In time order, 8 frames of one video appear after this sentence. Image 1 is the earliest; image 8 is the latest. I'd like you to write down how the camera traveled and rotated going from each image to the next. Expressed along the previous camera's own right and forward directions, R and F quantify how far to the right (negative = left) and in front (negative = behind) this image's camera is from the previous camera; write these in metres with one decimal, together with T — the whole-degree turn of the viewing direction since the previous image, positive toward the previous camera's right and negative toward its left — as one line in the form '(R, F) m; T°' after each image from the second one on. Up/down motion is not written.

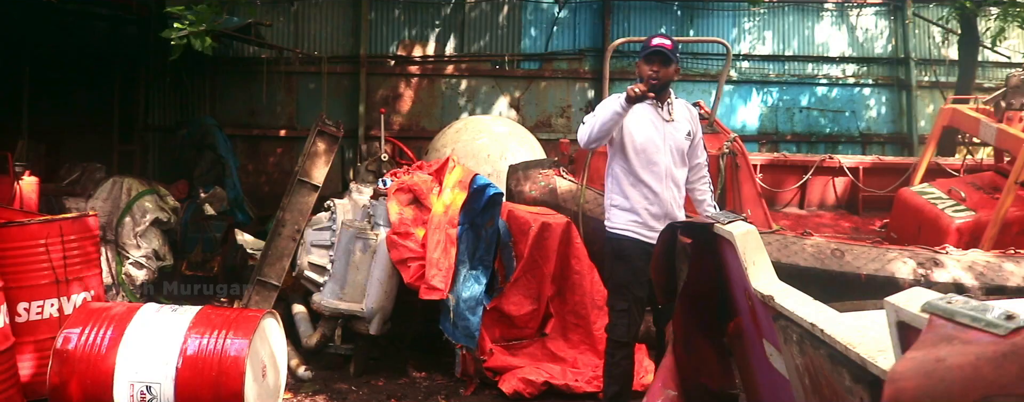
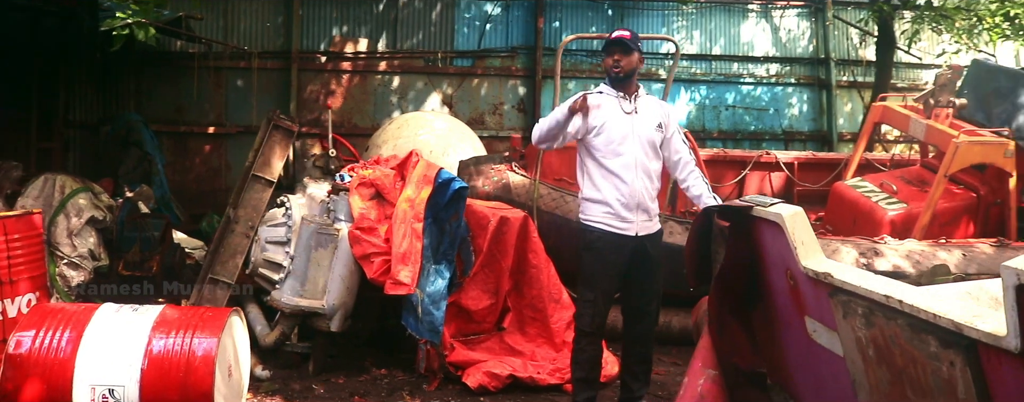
(-0.3, 0.0) m; +6°
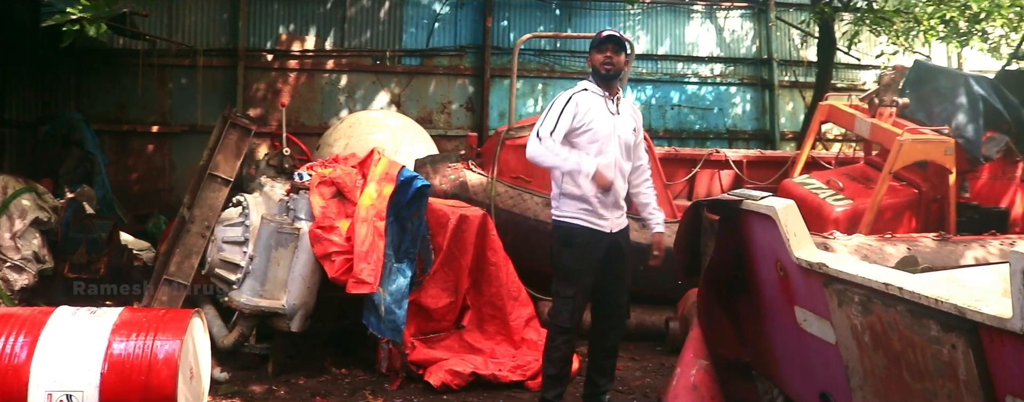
(-0.1, 0.0) m; +4°
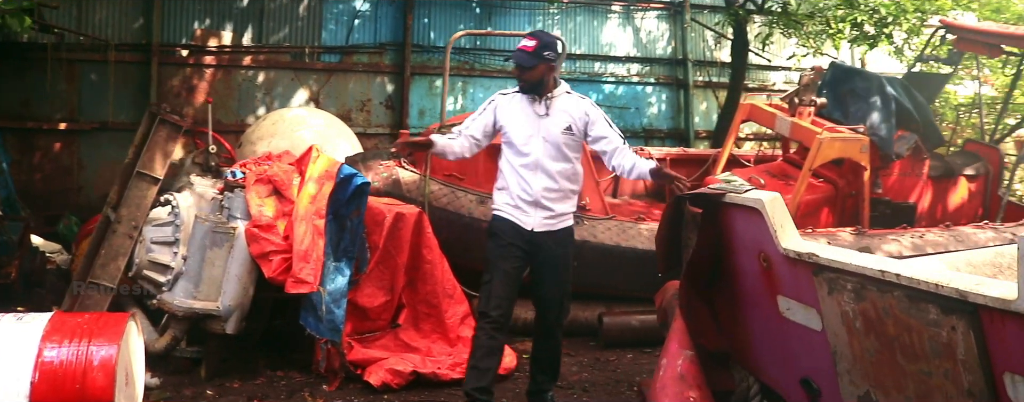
(-0.2, 0.0) m; +6°
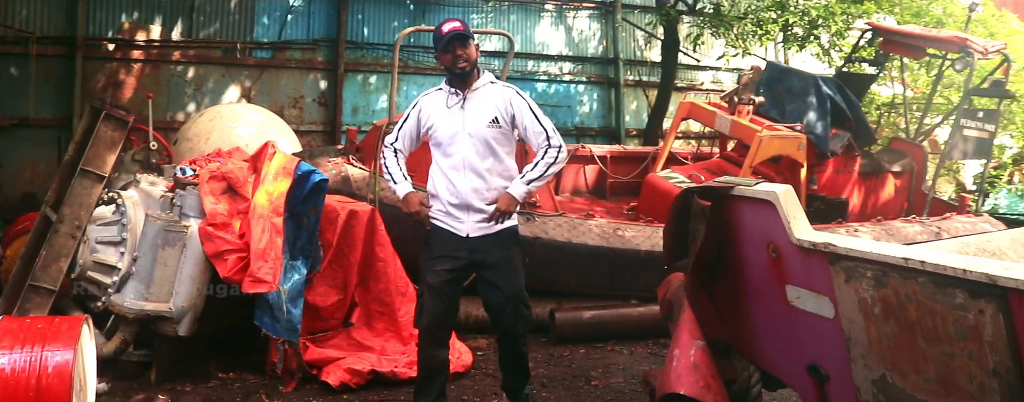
(-0.2, 0.0) m; +6°
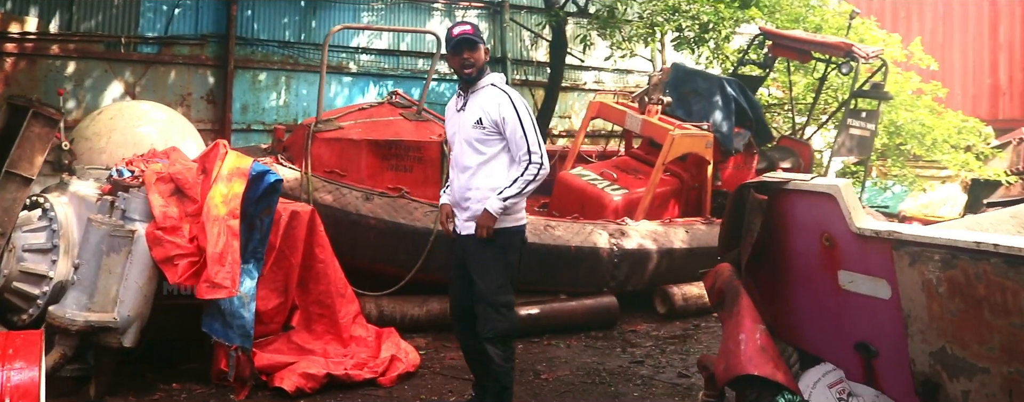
(-0.6, 0.0) m; +10°
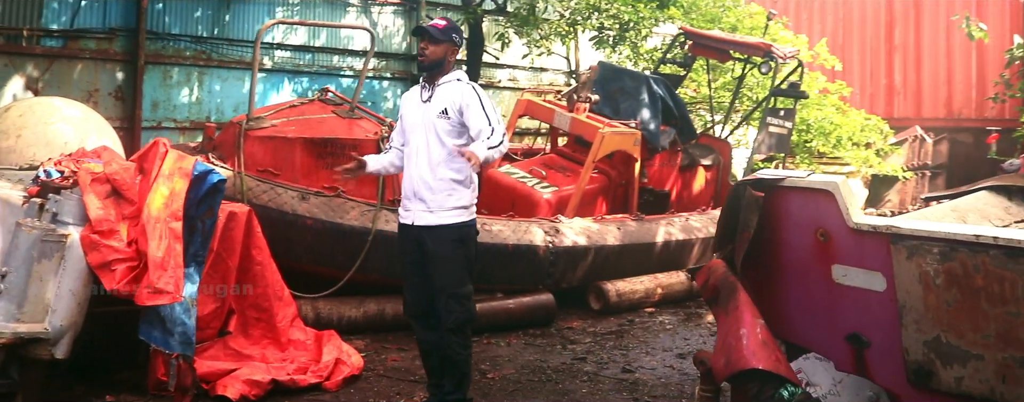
(-0.3, 0.0) m; +7°
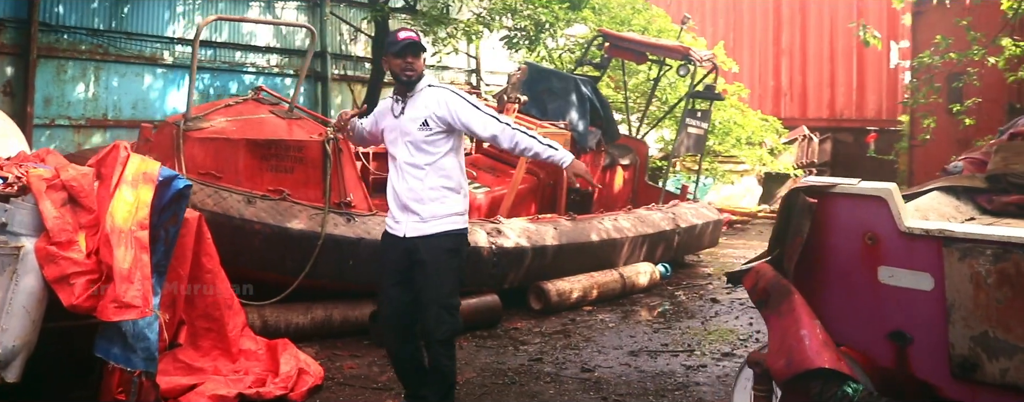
(-0.6, +0.1) m; +9°
